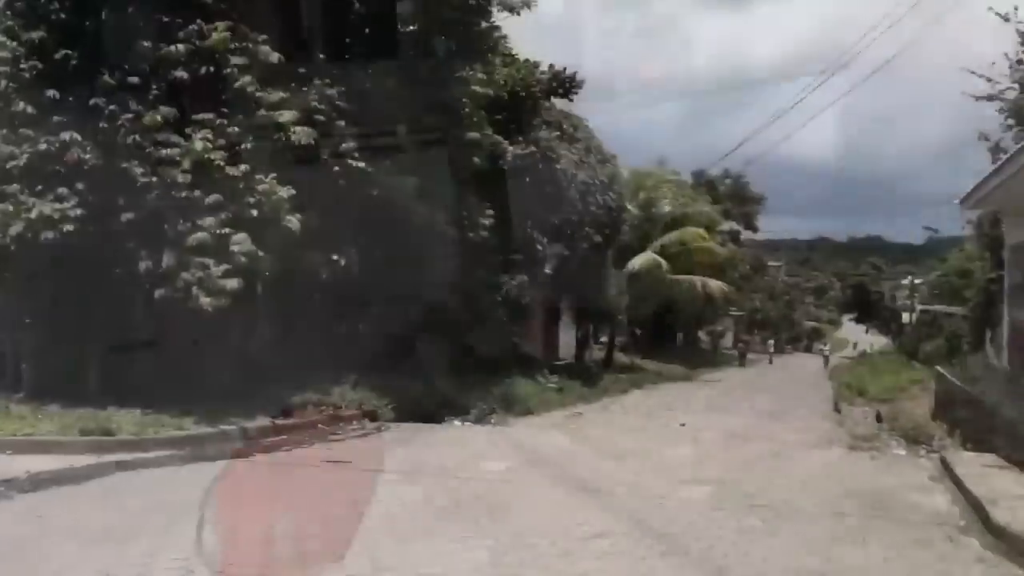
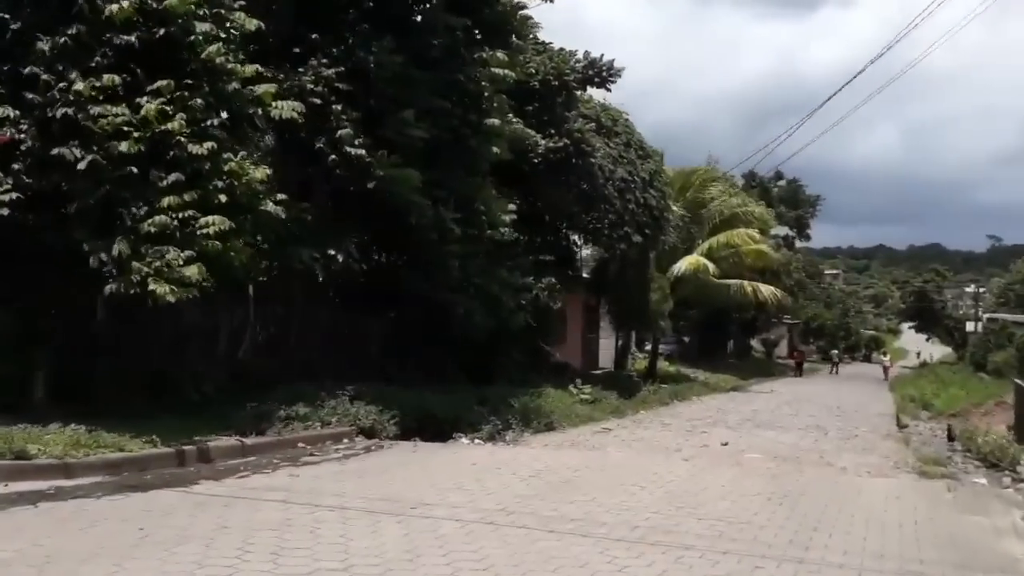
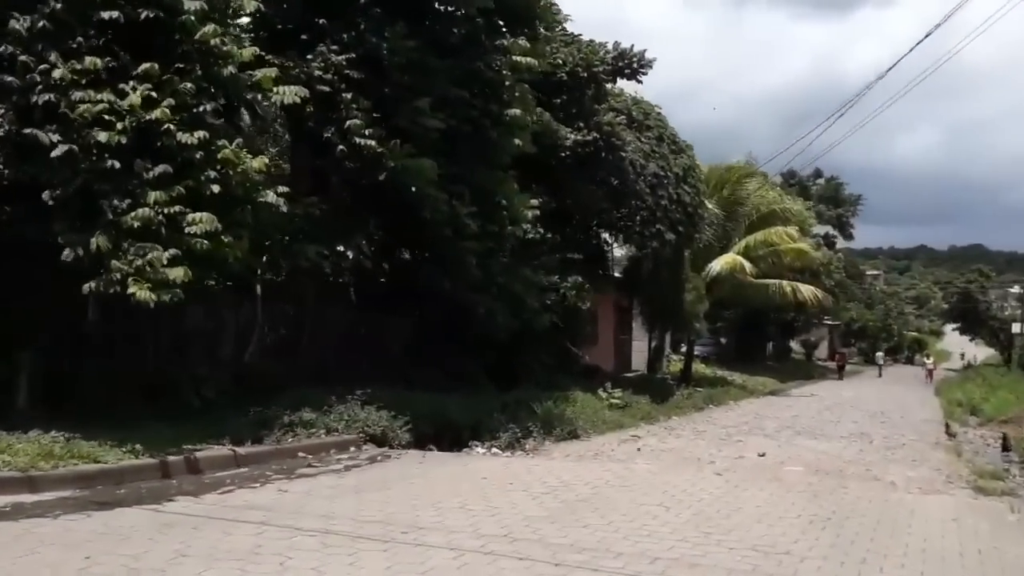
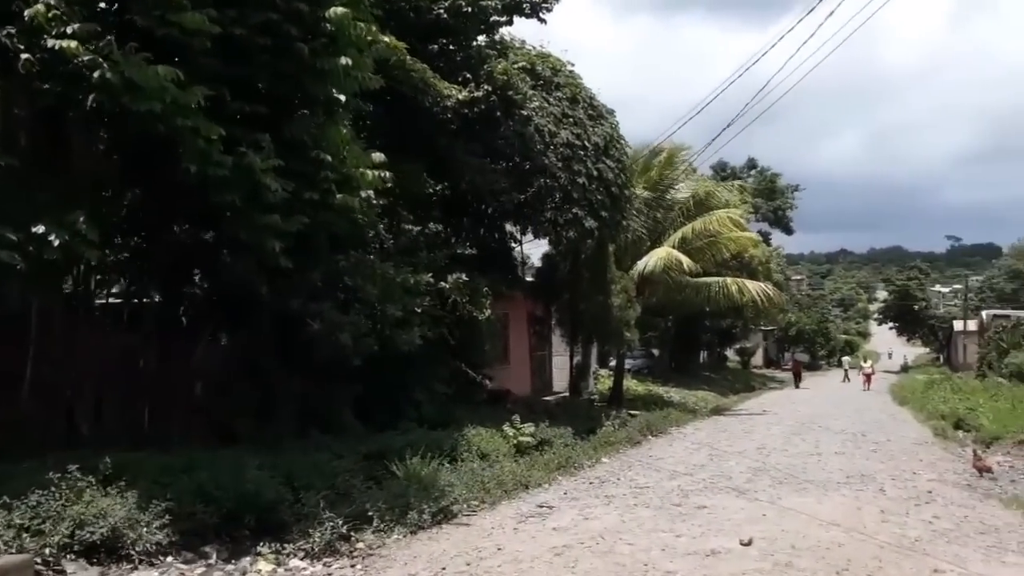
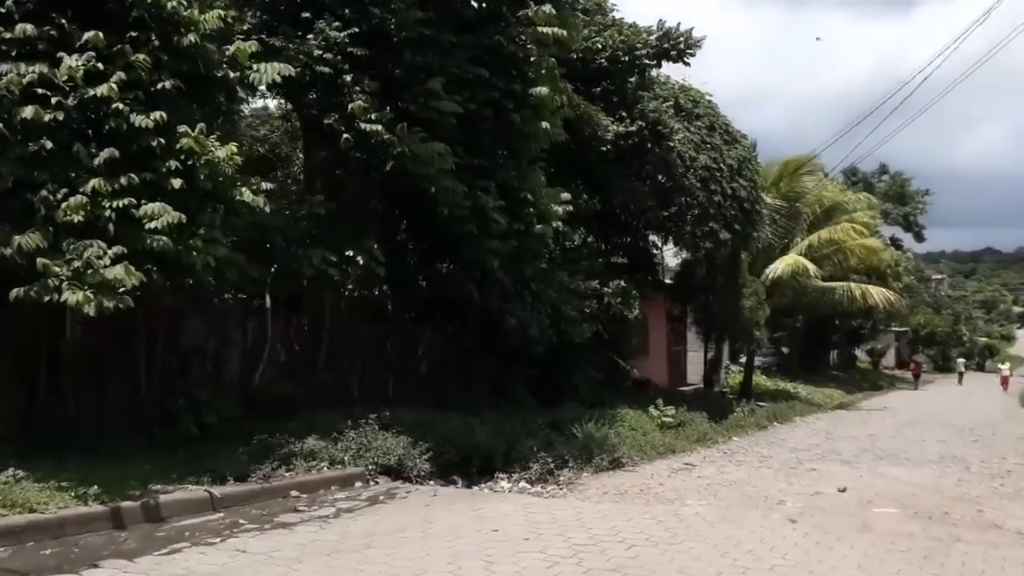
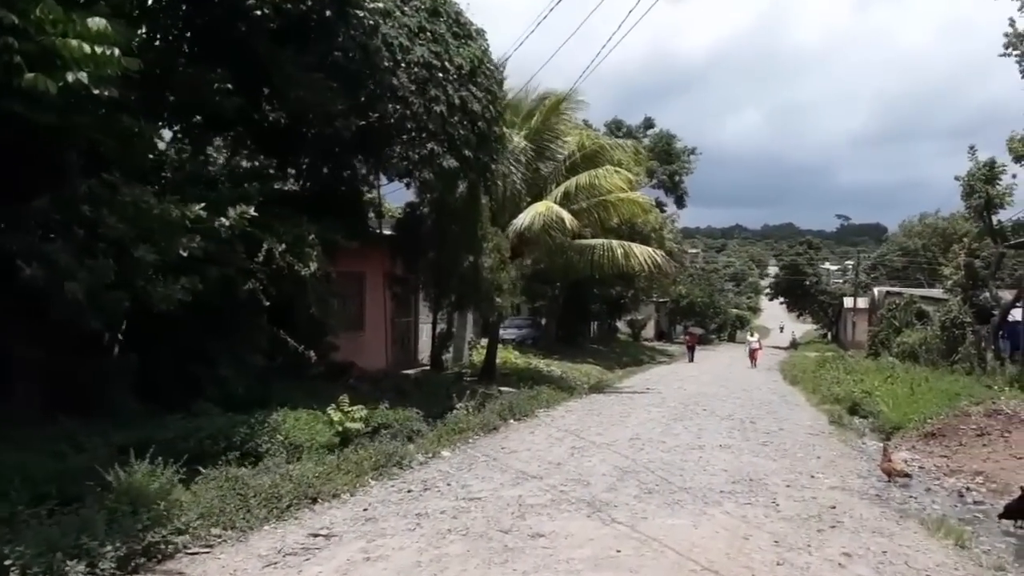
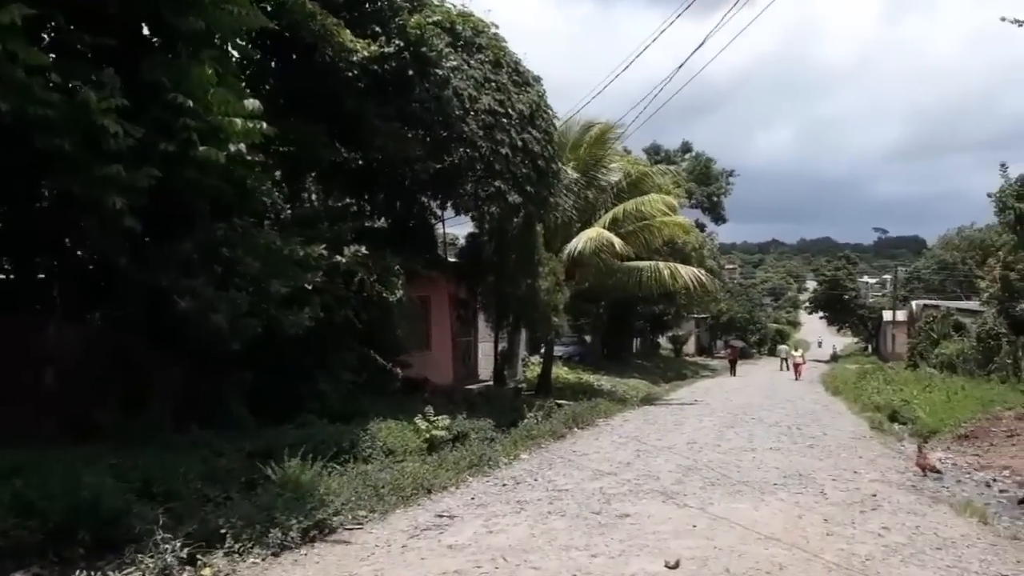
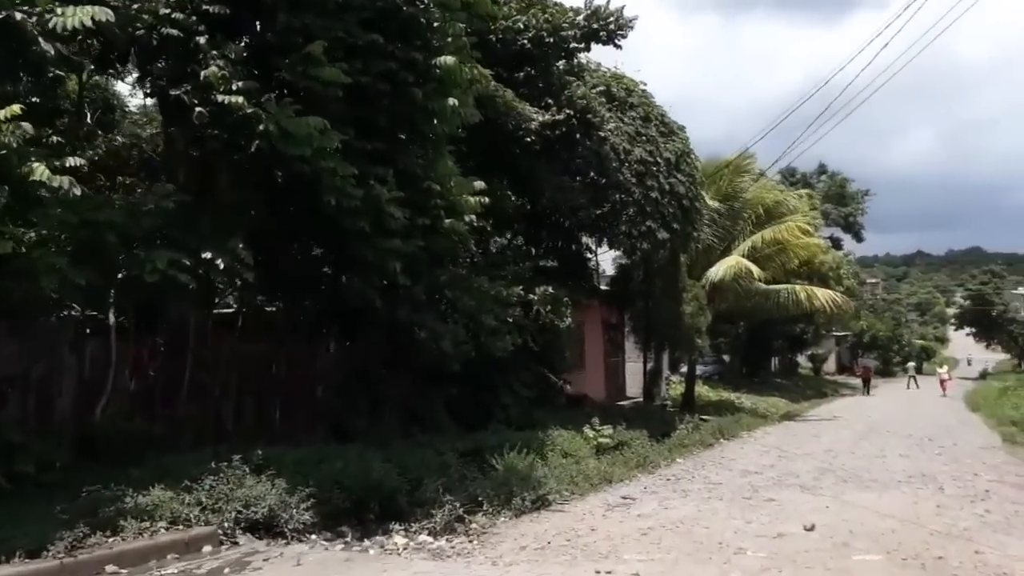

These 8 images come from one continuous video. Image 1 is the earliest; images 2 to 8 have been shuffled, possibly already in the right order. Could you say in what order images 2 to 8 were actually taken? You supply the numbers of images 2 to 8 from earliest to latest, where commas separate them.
2, 3, 5, 8, 4, 7, 6
